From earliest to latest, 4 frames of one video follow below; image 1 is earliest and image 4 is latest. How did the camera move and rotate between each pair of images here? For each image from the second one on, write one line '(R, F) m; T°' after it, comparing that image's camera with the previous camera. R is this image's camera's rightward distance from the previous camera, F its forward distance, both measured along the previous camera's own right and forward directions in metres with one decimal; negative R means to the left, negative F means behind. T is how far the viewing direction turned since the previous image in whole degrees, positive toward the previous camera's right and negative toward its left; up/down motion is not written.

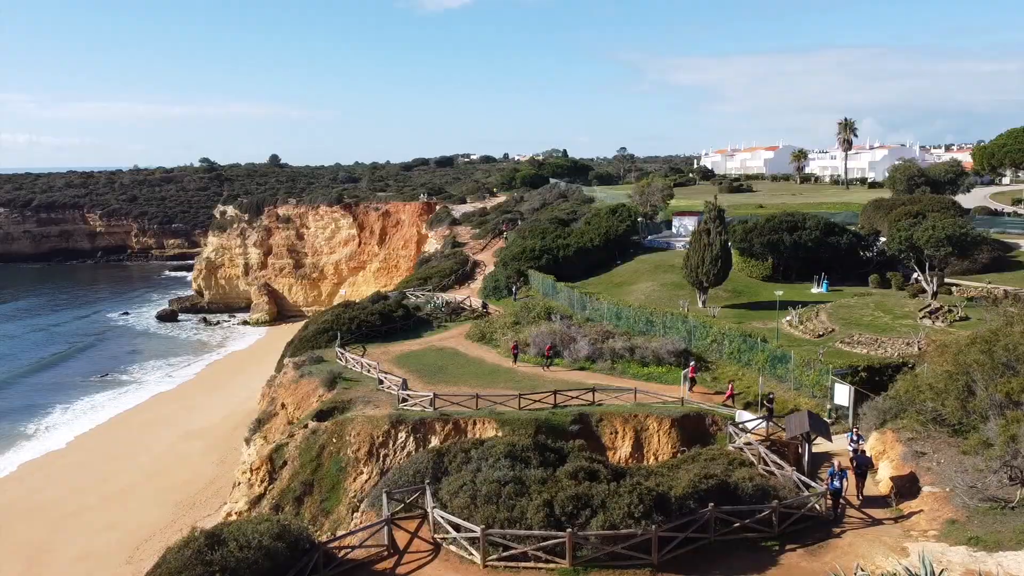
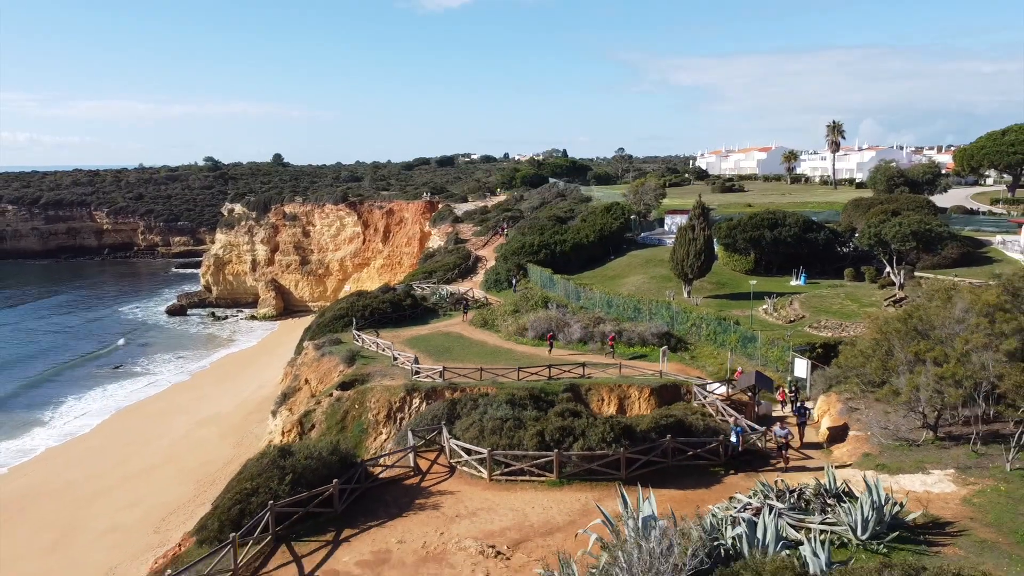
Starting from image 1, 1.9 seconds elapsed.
(0.0, -2.5) m; 0°
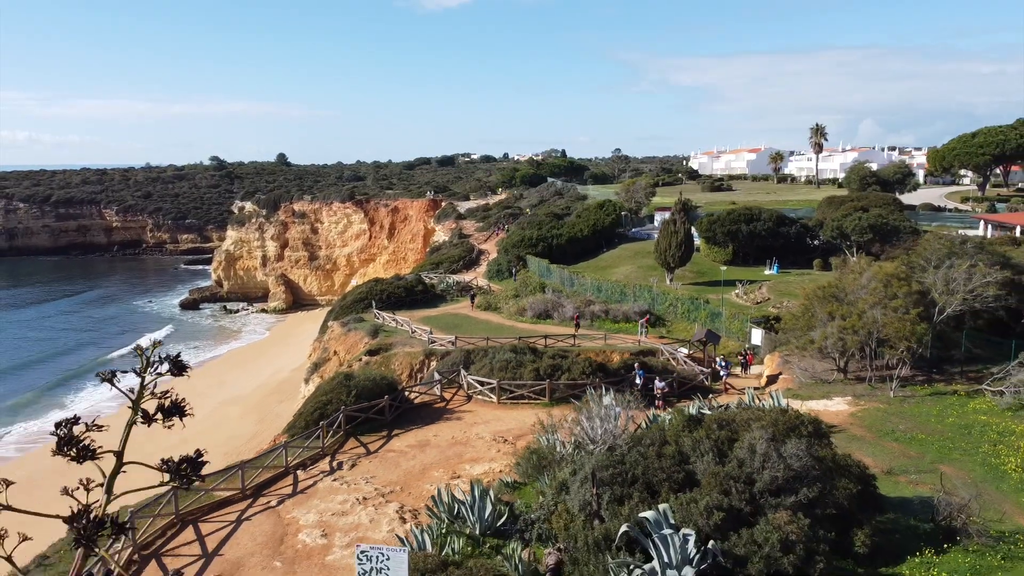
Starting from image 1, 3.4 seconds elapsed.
(-0.1, -3.8) m; 0°
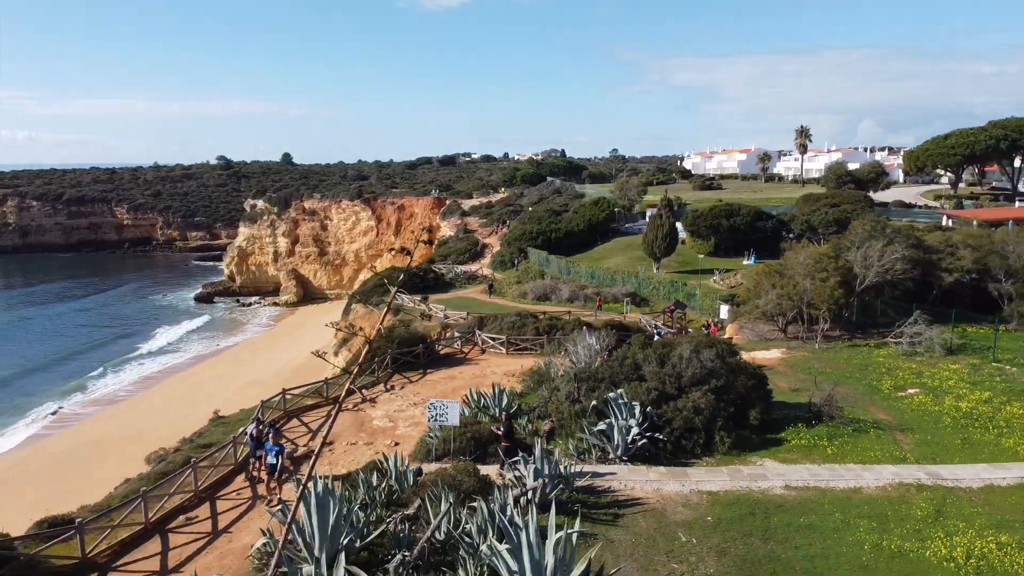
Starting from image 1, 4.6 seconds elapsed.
(-0.1, -4.2) m; 0°
